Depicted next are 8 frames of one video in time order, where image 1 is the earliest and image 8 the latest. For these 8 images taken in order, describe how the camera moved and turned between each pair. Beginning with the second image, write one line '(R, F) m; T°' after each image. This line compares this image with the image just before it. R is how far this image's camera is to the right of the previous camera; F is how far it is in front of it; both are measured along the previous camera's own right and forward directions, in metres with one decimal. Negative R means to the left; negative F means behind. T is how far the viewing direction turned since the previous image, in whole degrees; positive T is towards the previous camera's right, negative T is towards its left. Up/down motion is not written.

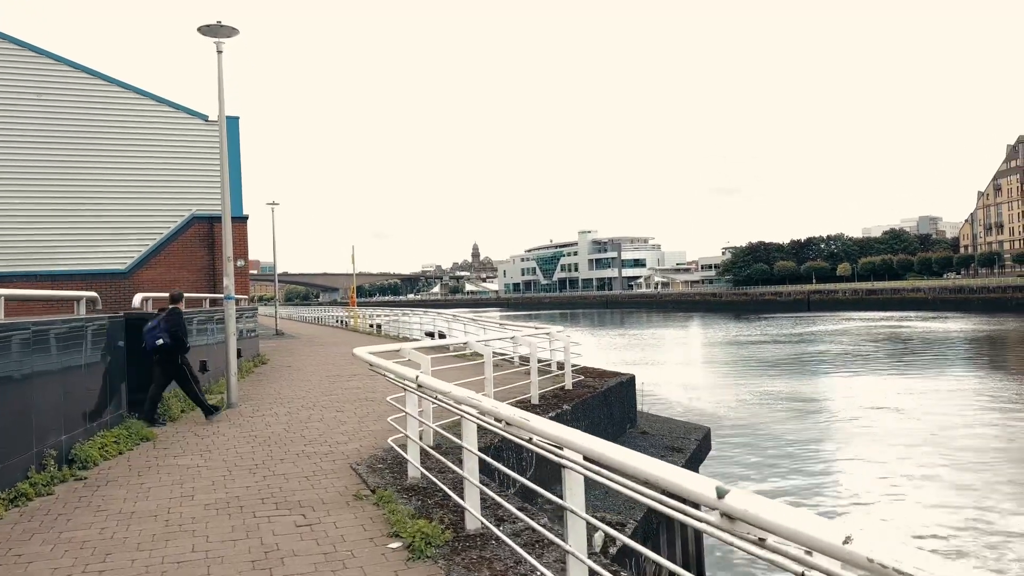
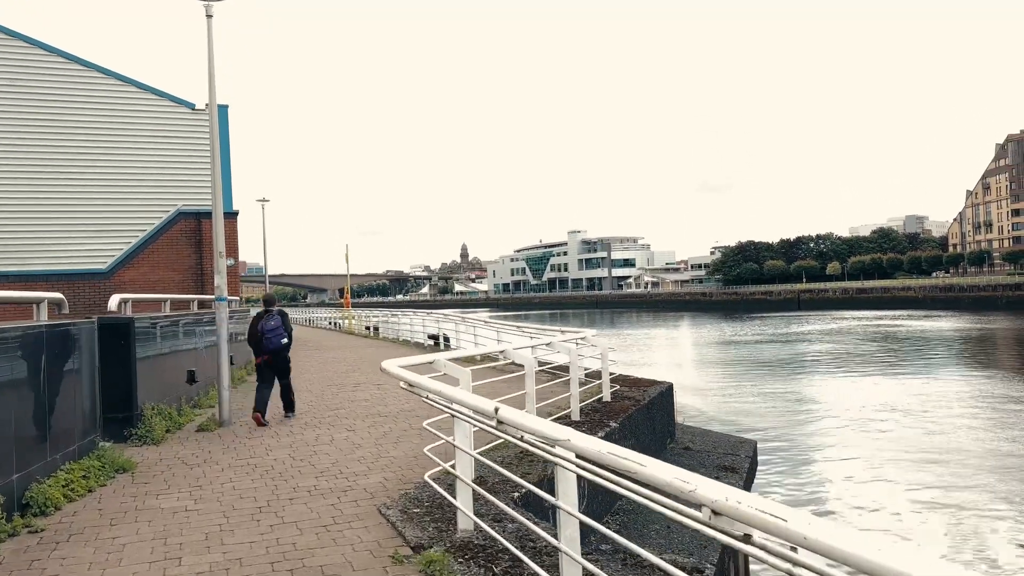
(-0.5, +1.1) m; +1°
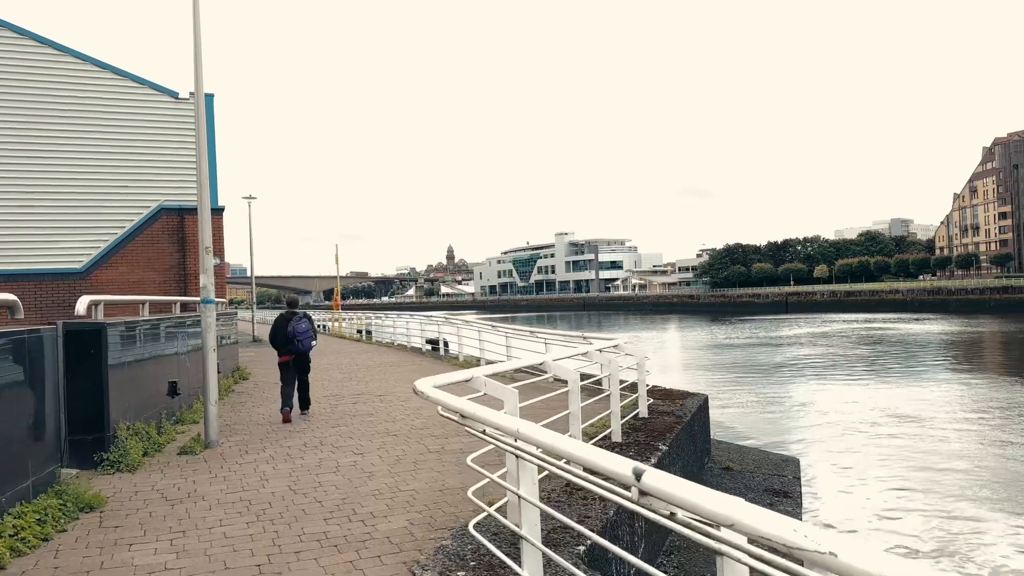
(-0.4, +1.0) m; +1°
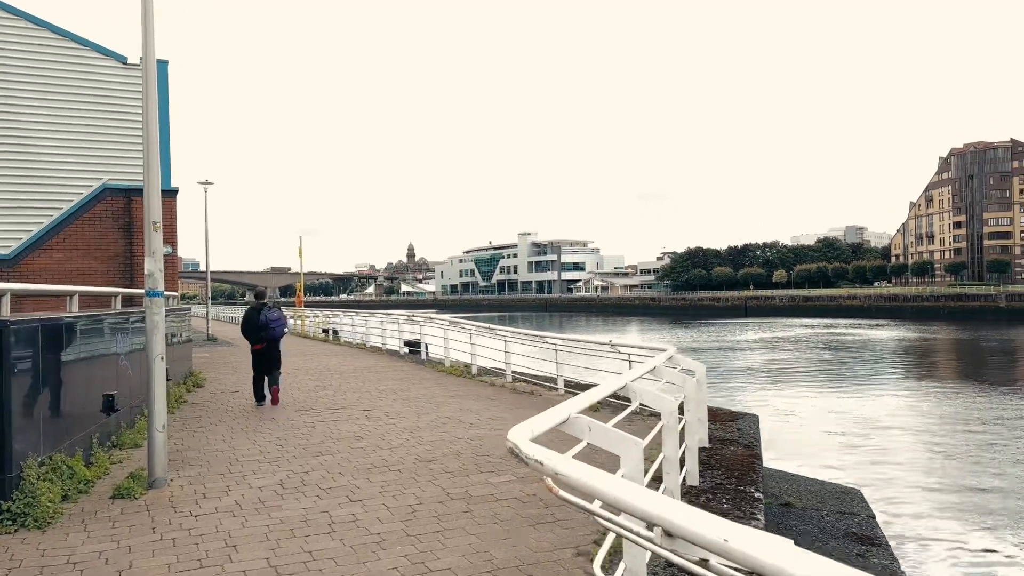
(-0.6, +1.5) m; +3°
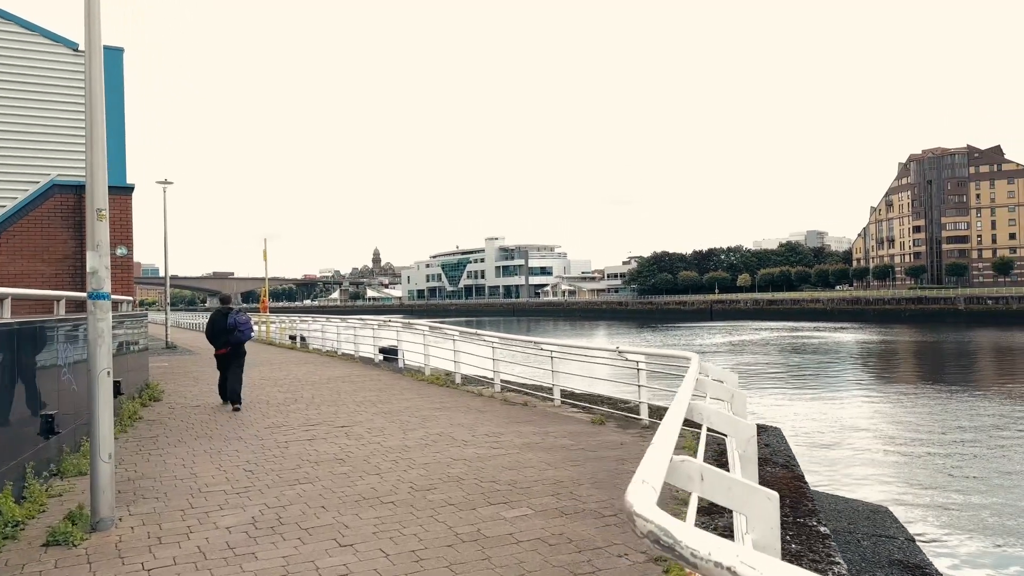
(-0.3, +0.8) m; +3°
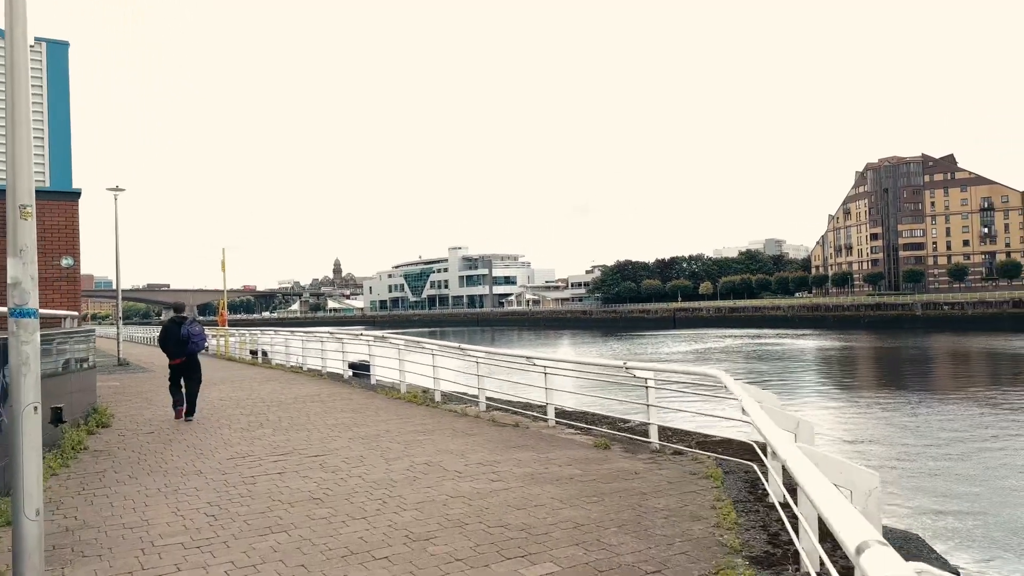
(-0.3, +0.7) m; +3°
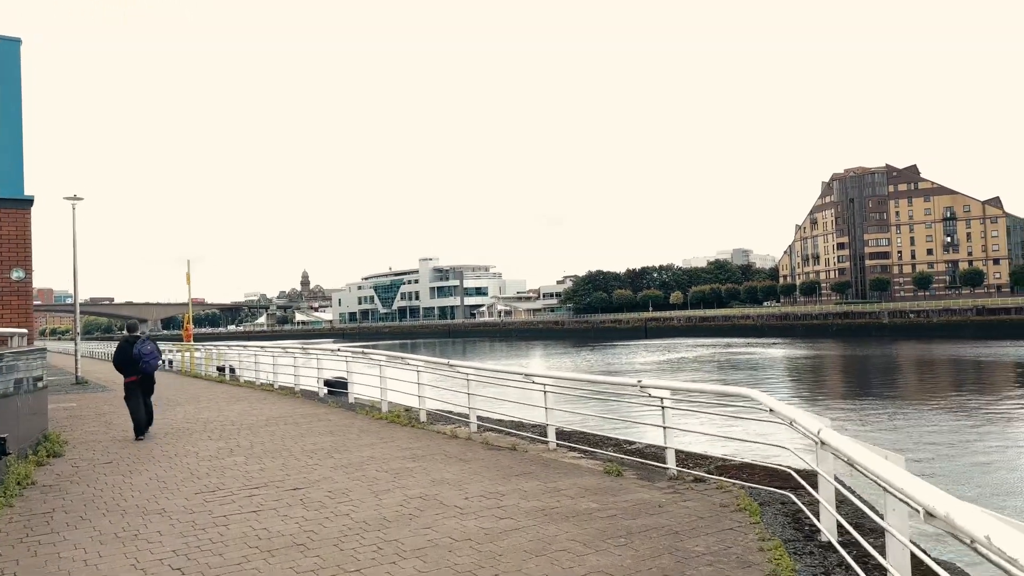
(-0.2, +0.6) m; +2°
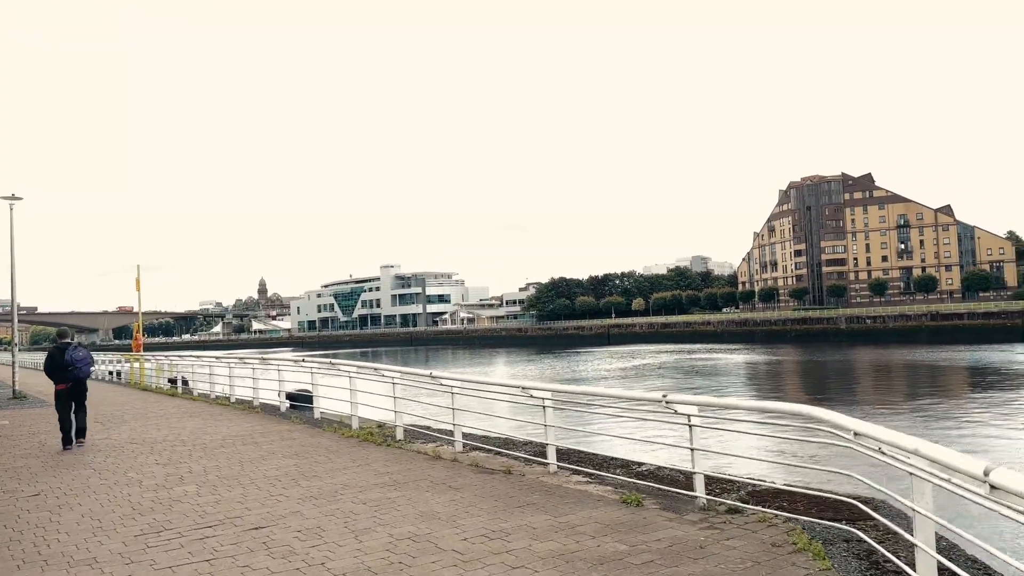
(-0.3, +0.9) m; +3°
